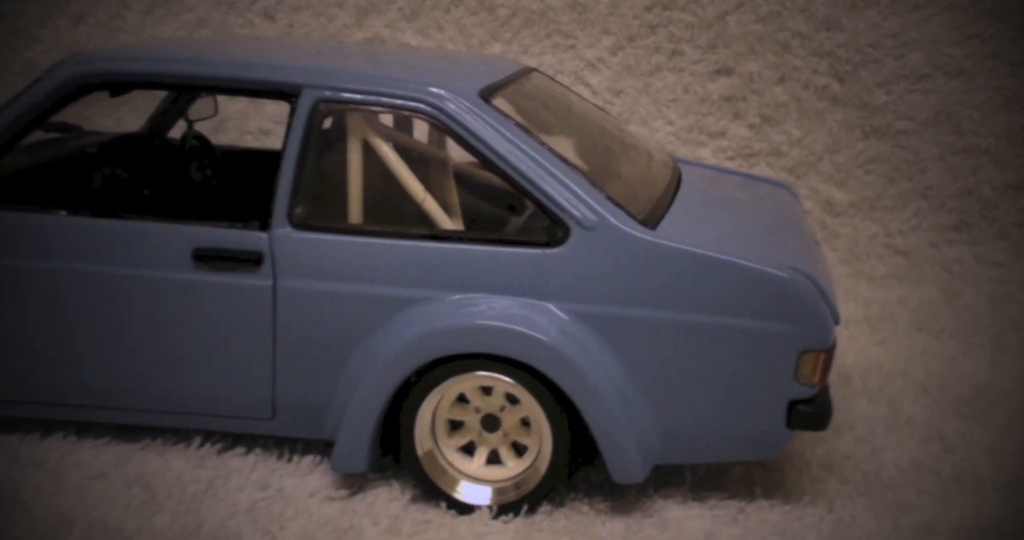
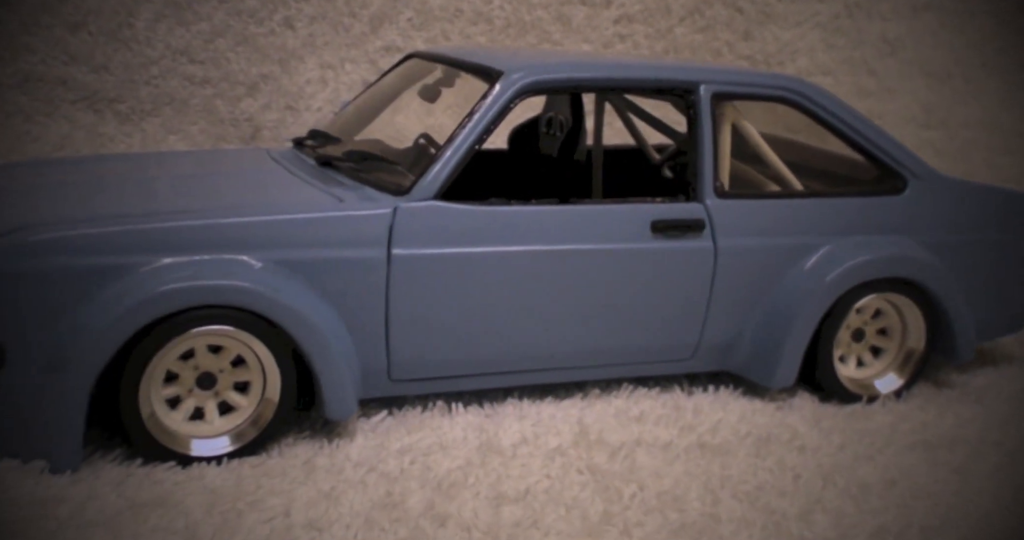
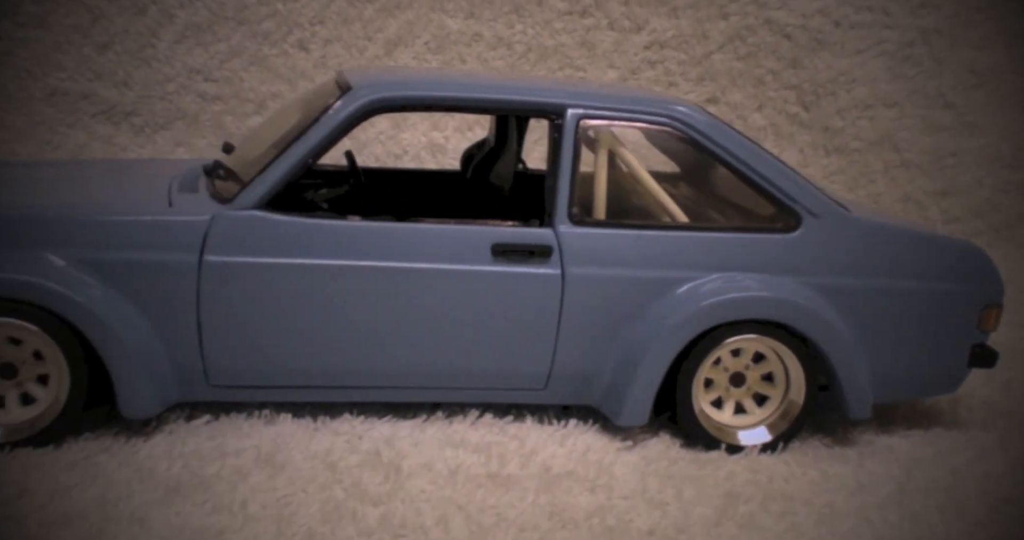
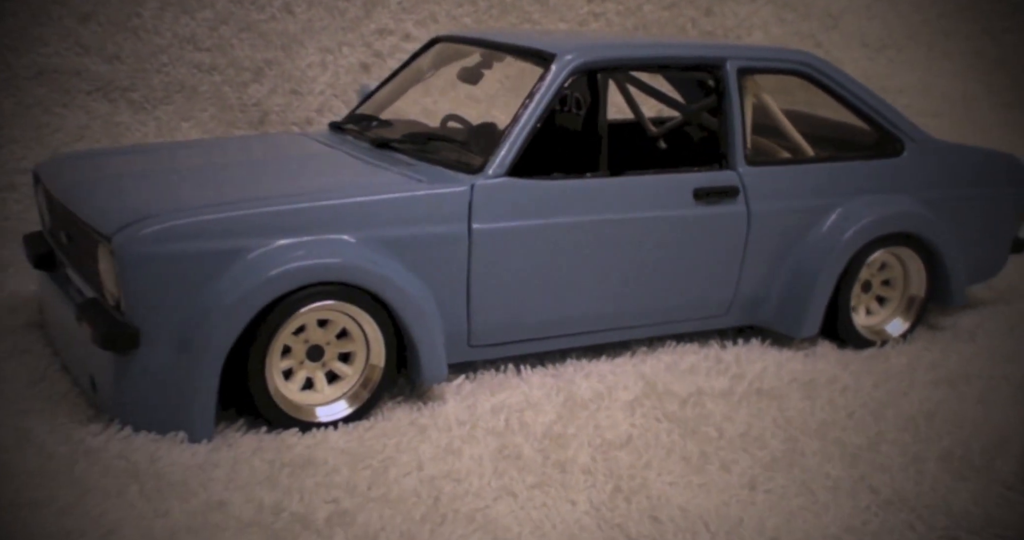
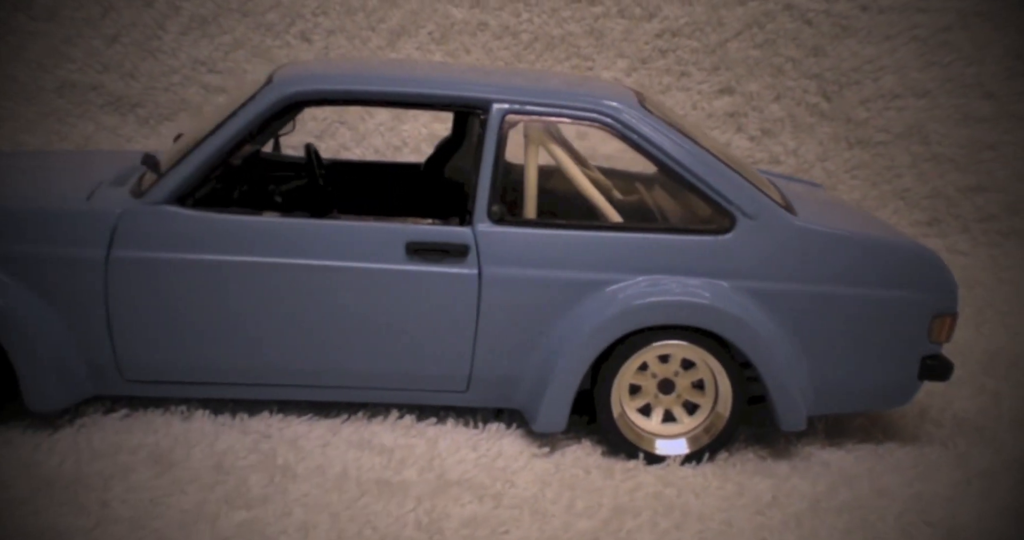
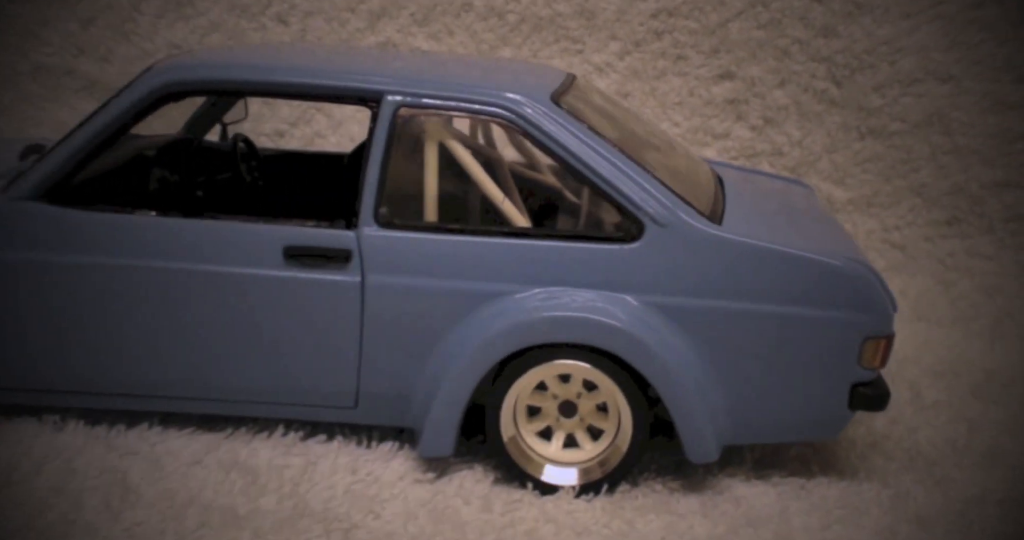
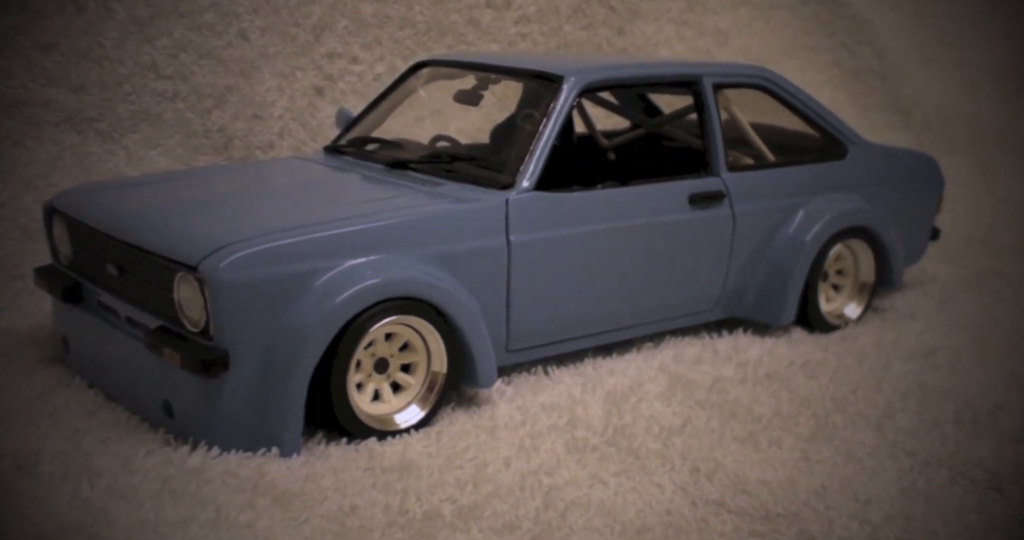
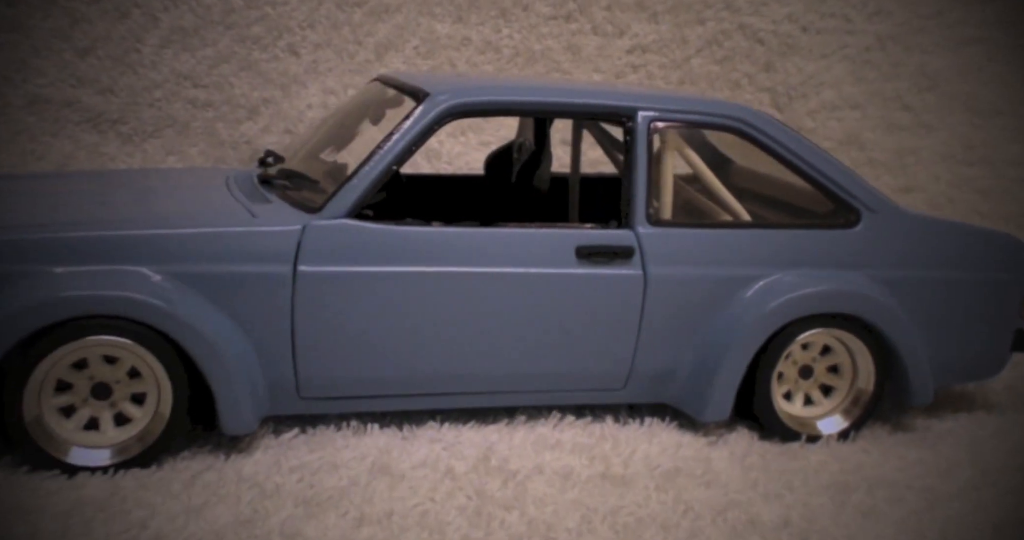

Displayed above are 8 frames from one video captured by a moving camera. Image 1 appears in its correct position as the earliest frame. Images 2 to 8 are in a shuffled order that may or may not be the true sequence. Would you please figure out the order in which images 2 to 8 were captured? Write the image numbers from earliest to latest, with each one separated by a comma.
6, 5, 3, 8, 2, 4, 7
